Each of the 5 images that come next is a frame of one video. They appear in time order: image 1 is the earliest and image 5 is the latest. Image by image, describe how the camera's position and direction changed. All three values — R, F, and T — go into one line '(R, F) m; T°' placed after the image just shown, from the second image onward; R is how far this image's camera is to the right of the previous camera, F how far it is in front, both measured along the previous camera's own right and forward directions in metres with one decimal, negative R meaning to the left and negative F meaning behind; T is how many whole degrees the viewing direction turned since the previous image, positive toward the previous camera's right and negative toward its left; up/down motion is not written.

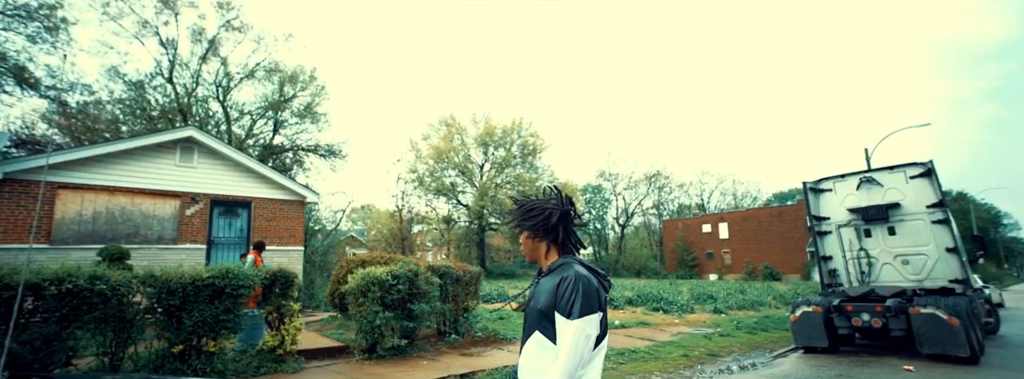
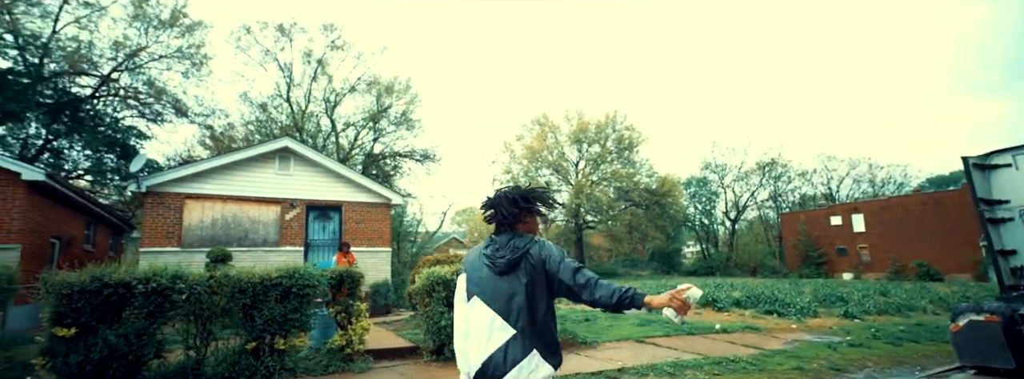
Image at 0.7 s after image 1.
(+0.6, +0.6) m; -12°
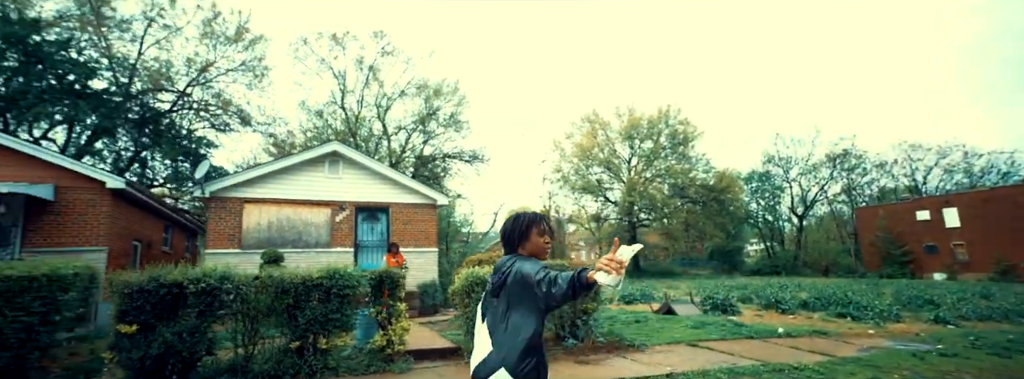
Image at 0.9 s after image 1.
(+0.2, +0.2) m; -6°
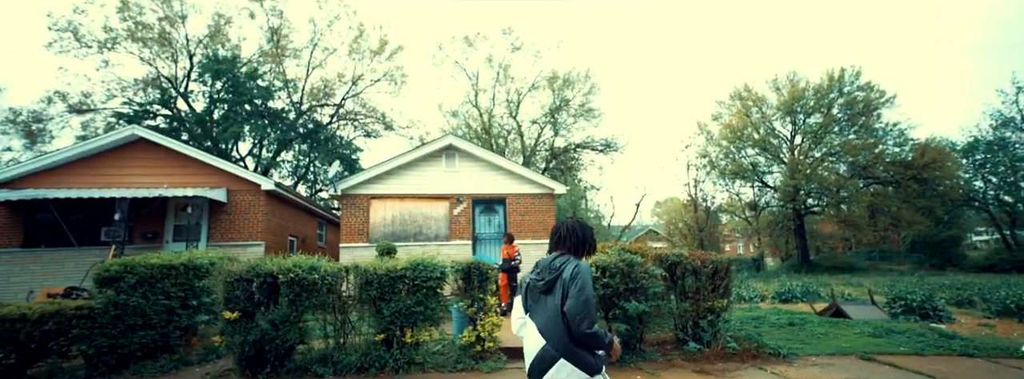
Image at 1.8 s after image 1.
(+0.7, +1.0) m; -17°
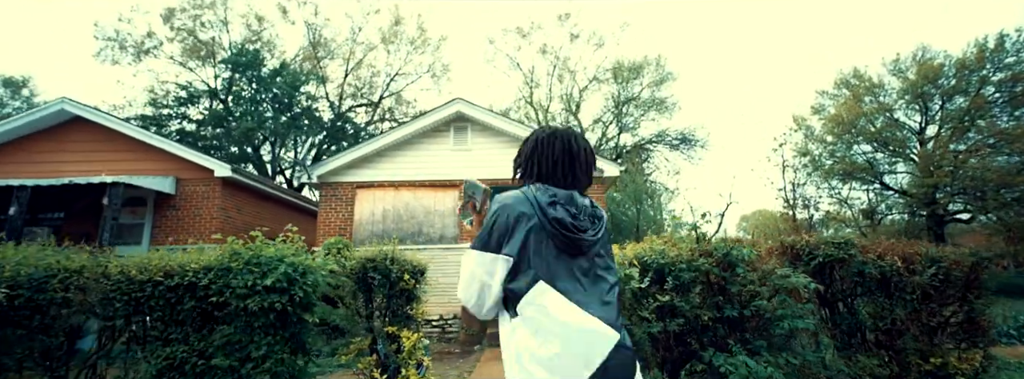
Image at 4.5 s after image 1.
(+0.9, +4.0) m; -9°
